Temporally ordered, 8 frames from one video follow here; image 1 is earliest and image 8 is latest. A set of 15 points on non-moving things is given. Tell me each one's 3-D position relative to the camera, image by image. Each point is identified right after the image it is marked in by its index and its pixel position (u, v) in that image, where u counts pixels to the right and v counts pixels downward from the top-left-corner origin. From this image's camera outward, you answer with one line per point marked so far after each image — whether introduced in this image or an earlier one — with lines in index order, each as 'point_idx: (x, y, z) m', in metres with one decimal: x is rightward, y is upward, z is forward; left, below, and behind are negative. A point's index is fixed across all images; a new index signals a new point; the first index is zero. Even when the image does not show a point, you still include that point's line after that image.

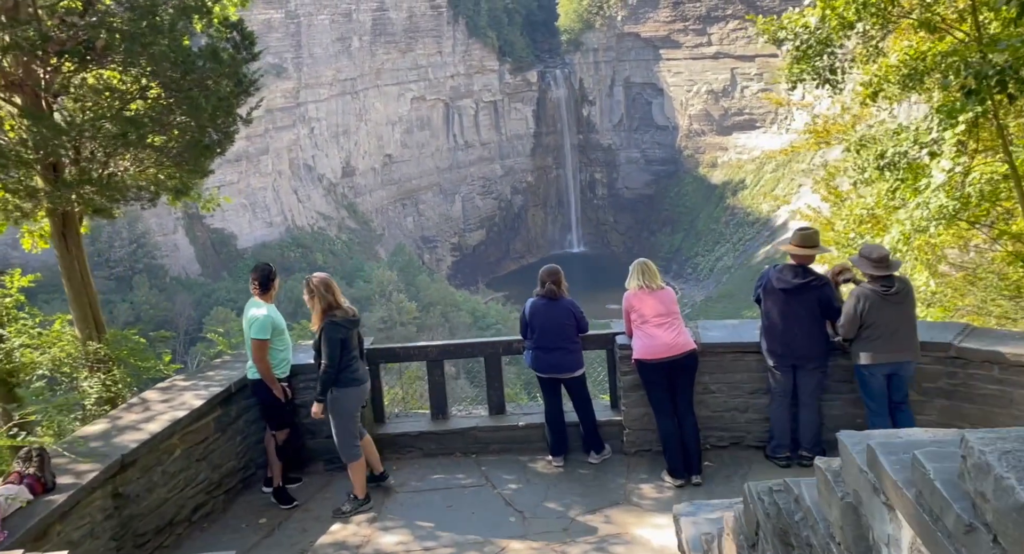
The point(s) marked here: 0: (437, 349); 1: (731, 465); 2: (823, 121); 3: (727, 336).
0: (-0.5, -0.5, +6.2) m
1: (+1.5, -1.2, +5.8) m
2: (+5.0, +2.6, +14.2) m
3: (+1.5, -0.4, +5.9) m
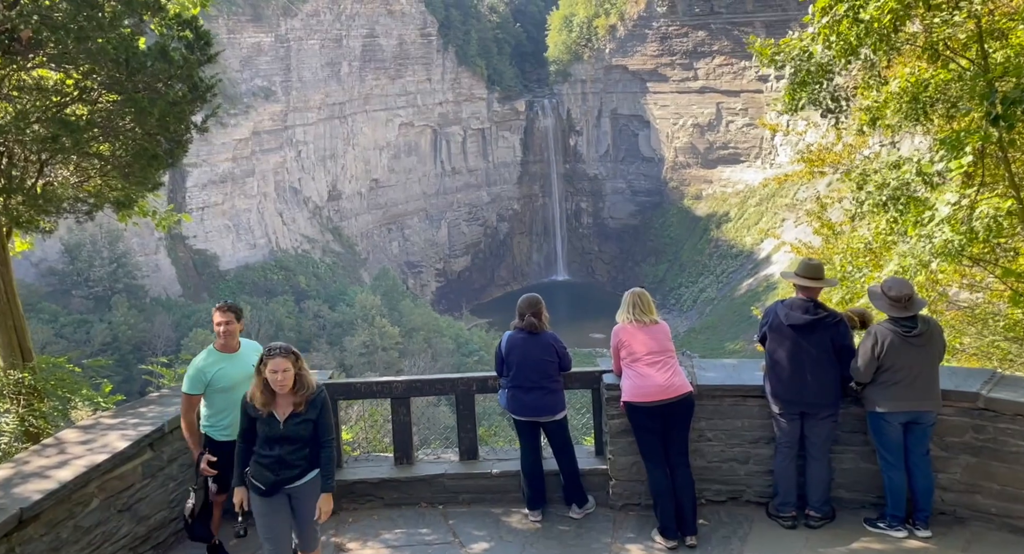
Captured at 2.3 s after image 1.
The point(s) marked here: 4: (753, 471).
0: (-0.7, -0.7, +5.6) m
1: (+1.3, -1.5, +5.1) m
2: (+4.8, +2.0, +13.7) m
3: (+1.3, -0.6, +5.3) m
4: (+1.5, -1.2, +5.3) m
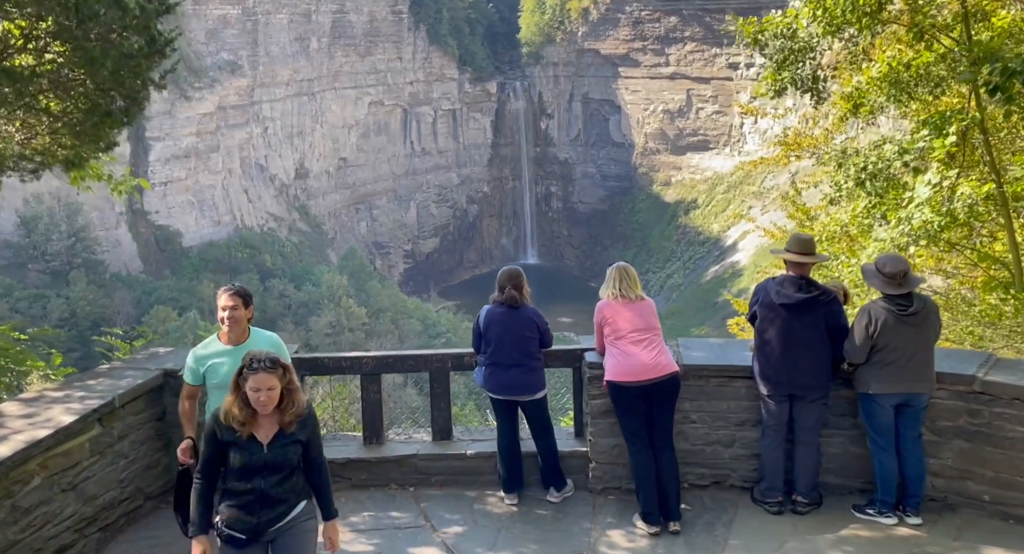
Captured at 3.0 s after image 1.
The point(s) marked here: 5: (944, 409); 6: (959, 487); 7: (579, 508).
0: (-0.8, -0.5, +5.3) m
1: (+1.1, -1.3, +4.9) m
2: (+4.4, +2.2, +13.6) m
3: (+1.2, -0.5, +5.1) m
4: (+1.3, -1.0, +5.1) m
5: (+2.3, -0.7, +4.7) m
6: (+2.4, -1.1, +4.7) m
7: (+0.4, -1.3, +5.0) m
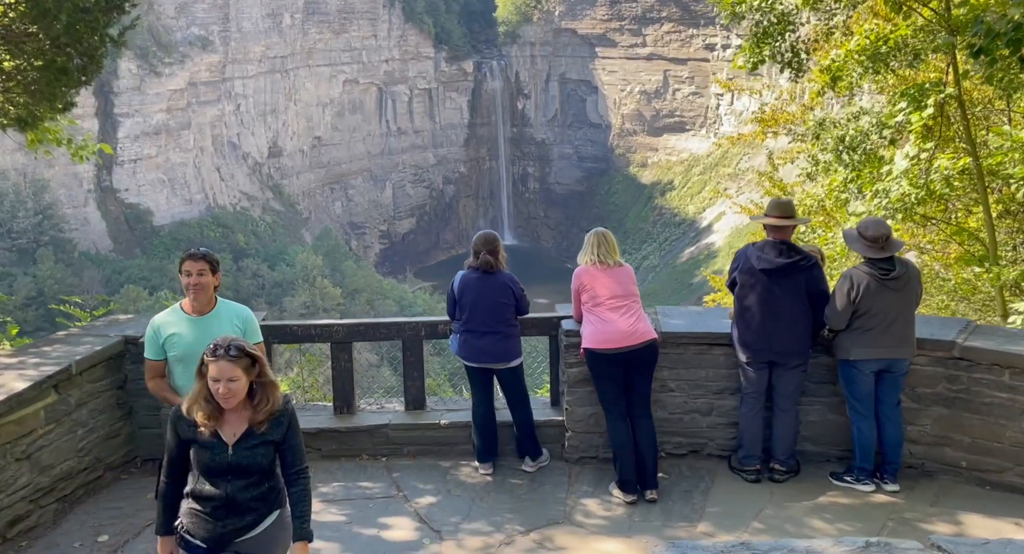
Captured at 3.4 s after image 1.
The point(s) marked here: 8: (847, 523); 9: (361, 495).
0: (-1.0, -0.3, +5.1) m
1: (+1.0, -1.1, +4.9) m
2: (+4.0, +2.6, +13.5) m
3: (+1.0, -0.3, +5.0) m
4: (+1.2, -0.8, +5.0) m
5: (+2.2, -0.5, +4.6) m
6: (+2.3, -0.9, +4.6) m
7: (+0.2, -1.1, +4.9) m
8: (+1.6, -1.2, +4.2) m
9: (-0.8, -1.2, +4.8) m
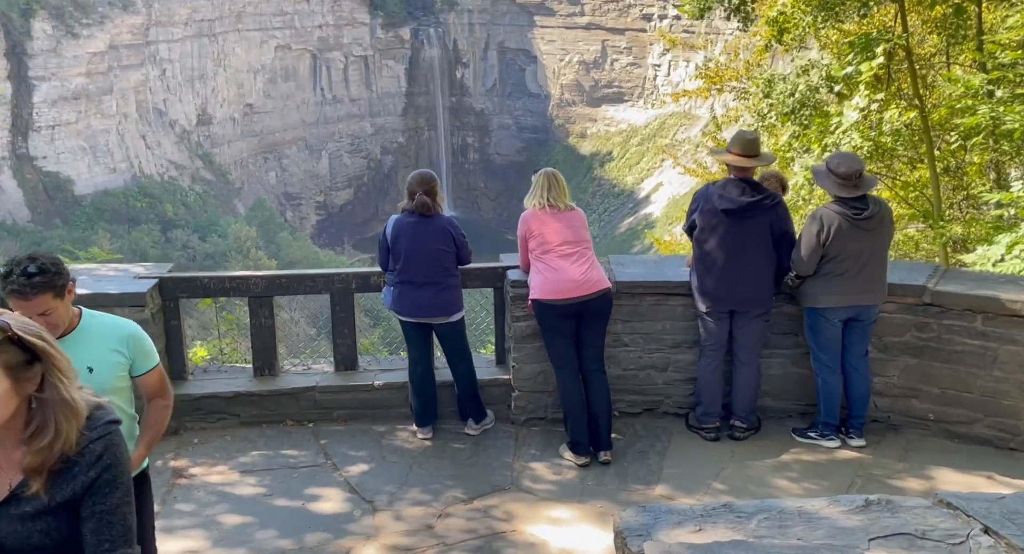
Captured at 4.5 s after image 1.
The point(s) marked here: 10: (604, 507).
0: (-1.3, 0.0, +4.6) m
1: (+0.7, -0.8, +4.5) m
2: (+3.1, +3.2, +13.2) m
3: (+0.7, 0.0, +4.6) m
4: (+0.9, -0.5, +4.7) m
5: (+1.9, -0.2, +4.3) m
6: (+2.0, -0.7, +4.4) m
7: (-0.1, -0.9, +4.5) m
8: (+1.4, -0.9, +3.9) m
9: (-1.1, -0.9, +4.3) m
10: (+0.4, -1.0, +3.9) m
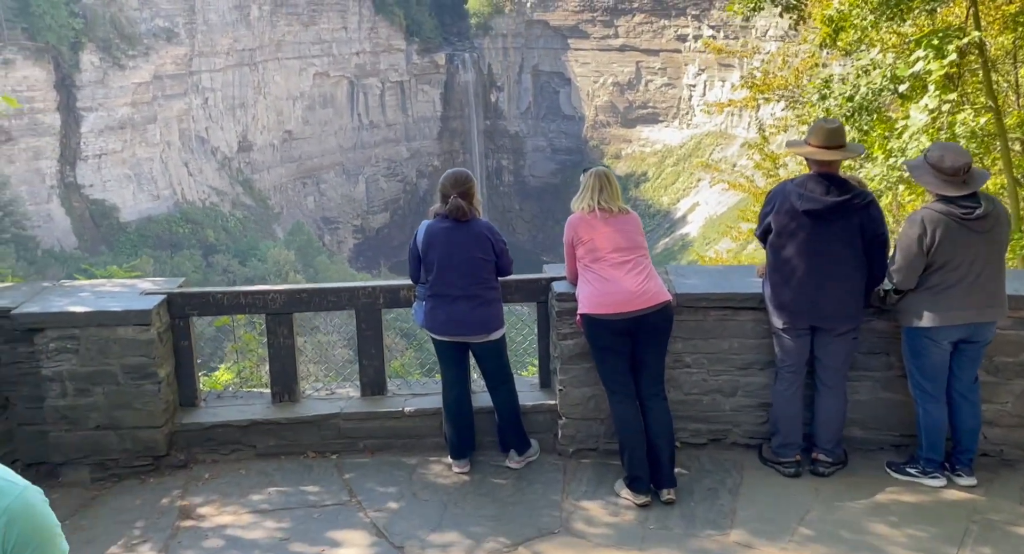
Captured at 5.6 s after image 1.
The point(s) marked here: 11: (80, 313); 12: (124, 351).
0: (-1.1, -0.1, +4.2) m
1: (+0.9, -0.9, +4.0) m
2: (+3.6, +3.0, +12.7) m
3: (+0.9, 0.0, +4.1) m
4: (+1.1, -0.6, +4.1) m
5: (+2.1, -0.3, +3.7) m
6: (+2.2, -0.7, +3.8) m
7: (+0.2, -0.9, +4.0) m
8: (+1.6, -1.0, +3.3) m
9: (-0.9, -1.0, +3.8) m
10: (+0.6, -1.1, +3.3) m
11: (-1.9, -0.2, +3.8) m
12: (-1.7, -0.3, +3.9) m
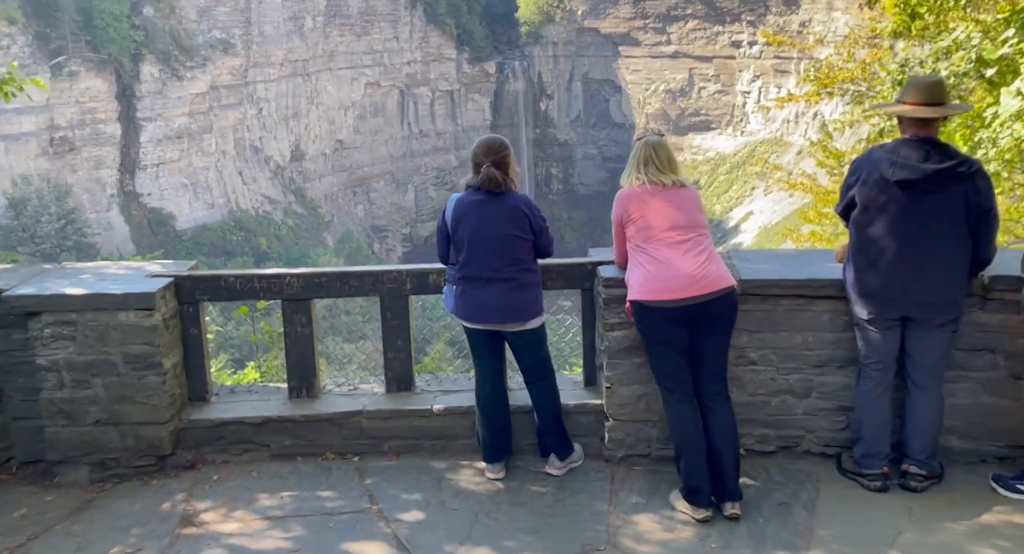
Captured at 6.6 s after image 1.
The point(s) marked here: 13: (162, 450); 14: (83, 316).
0: (-0.9, 0.0, +3.8) m
1: (+1.1, -0.8, +3.4) m
2: (+4.3, +2.9, +12.0) m
3: (+1.1, 0.0, +3.6) m
4: (+1.3, -0.5, +3.6) m
5: (+2.3, -0.2, +3.2) m
6: (+2.3, -0.6, +3.2) m
7: (+0.3, -0.8, +3.5) m
8: (+1.7, -0.9, +2.8) m
9: (-0.7, -0.9, +3.4) m
10: (+0.7, -1.0, +2.8) m
11: (-1.8, -0.1, +3.5) m
12: (-1.6, -0.2, +3.5) m
13: (-1.5, -0.7, +3.7) m
14: (-1.7, -0.2, +3.5) m
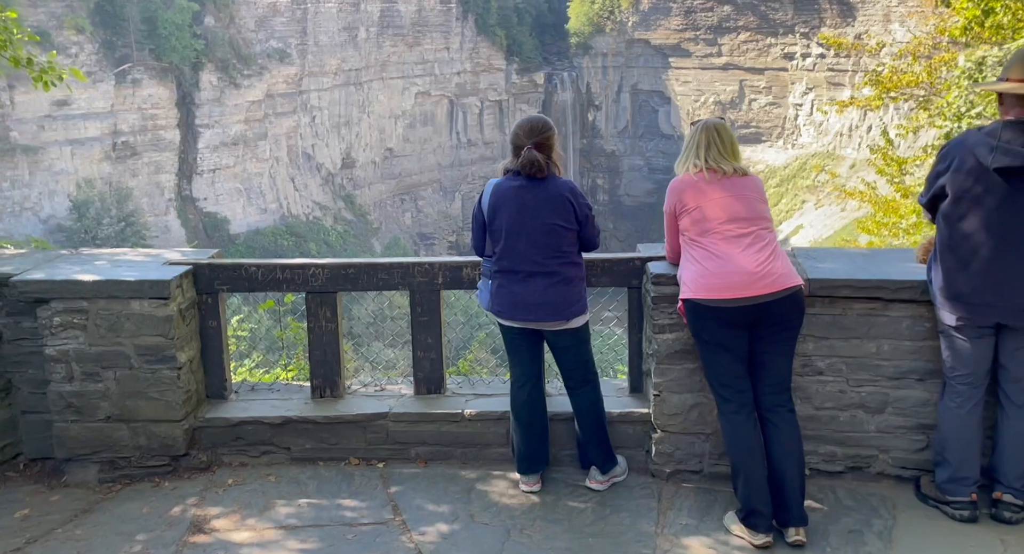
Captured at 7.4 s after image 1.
0: (-0.7, 0.0, +3.5) m
1: (+1.2, -0.8, +3.1) m
2: (+5.0, +2.7, +11.5) m
3: (+1.3, 0.0, +3.2) m
4: (+1.4, -0.5, +3.2) m
5: (+2.4, -0.2, +2.7) m
6: (+2.5, -0.7, +2.7) m
7: (+0.5, -0.8, +3.2) m
8: (+1.8, -0.9, +2.4) m
9: (-0.6, -0.9, +3.1) m
10: (+0.8, -1.0, +2.4) m
11: (-1.6, 0.0, +3.3) m
12: (-1.4, -0.2, +3.3) m
13: (-1.3, -0.7, +3.4) m
14: (-1.6, -0.1, +3.3) m
